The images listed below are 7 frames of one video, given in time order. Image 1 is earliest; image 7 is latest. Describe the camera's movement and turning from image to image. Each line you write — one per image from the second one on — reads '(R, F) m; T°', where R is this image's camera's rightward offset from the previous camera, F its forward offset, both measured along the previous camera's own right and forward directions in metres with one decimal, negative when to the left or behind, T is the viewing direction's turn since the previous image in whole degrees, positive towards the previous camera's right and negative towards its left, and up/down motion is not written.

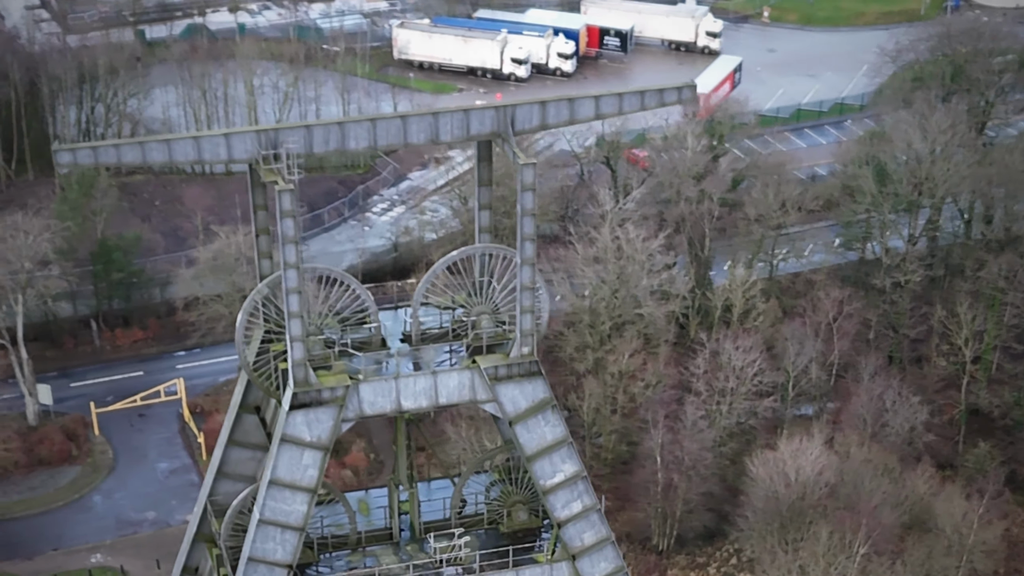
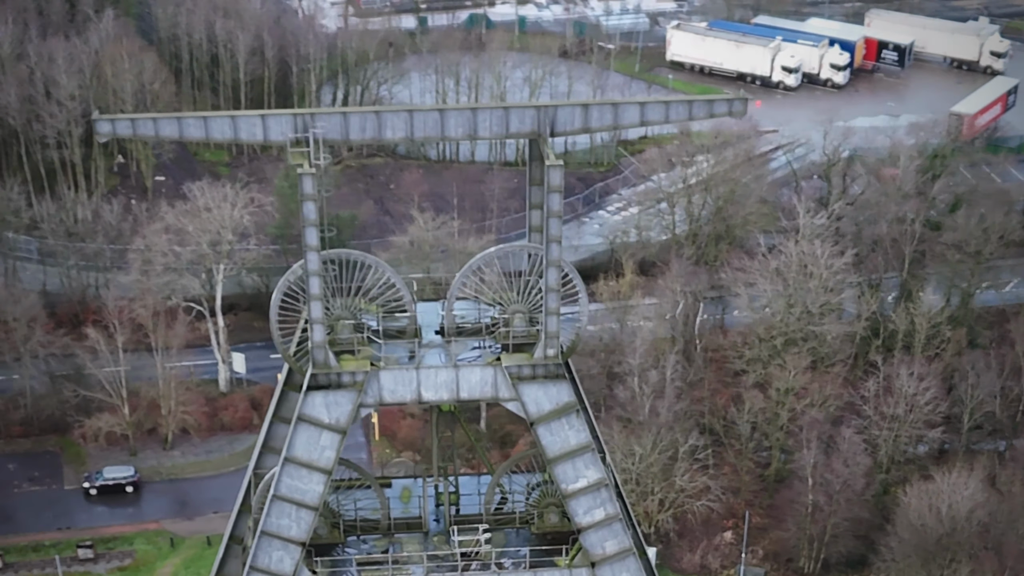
(+4.5, +0.5) m; -10°
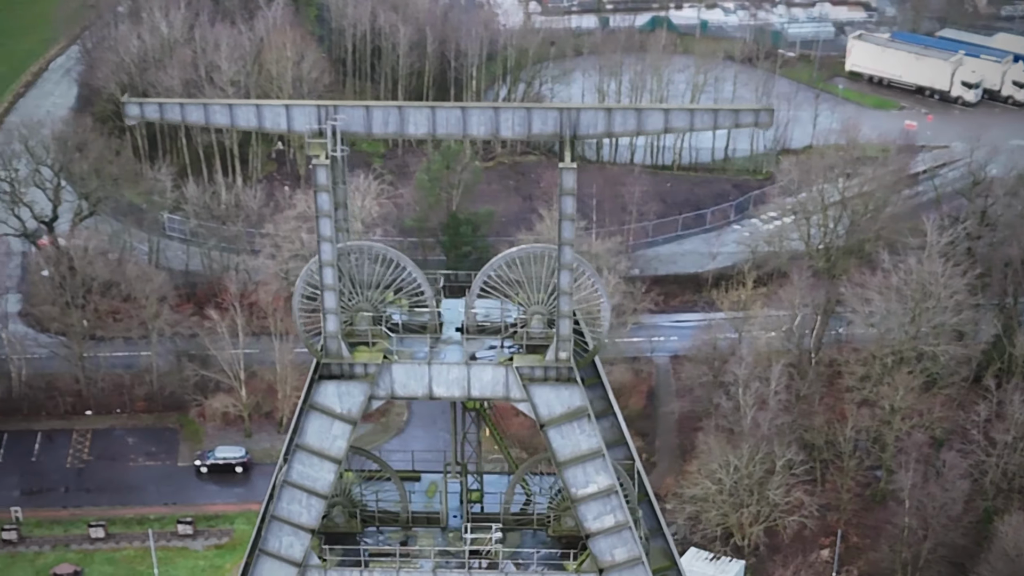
(+3.0, +0.2) m; -6°
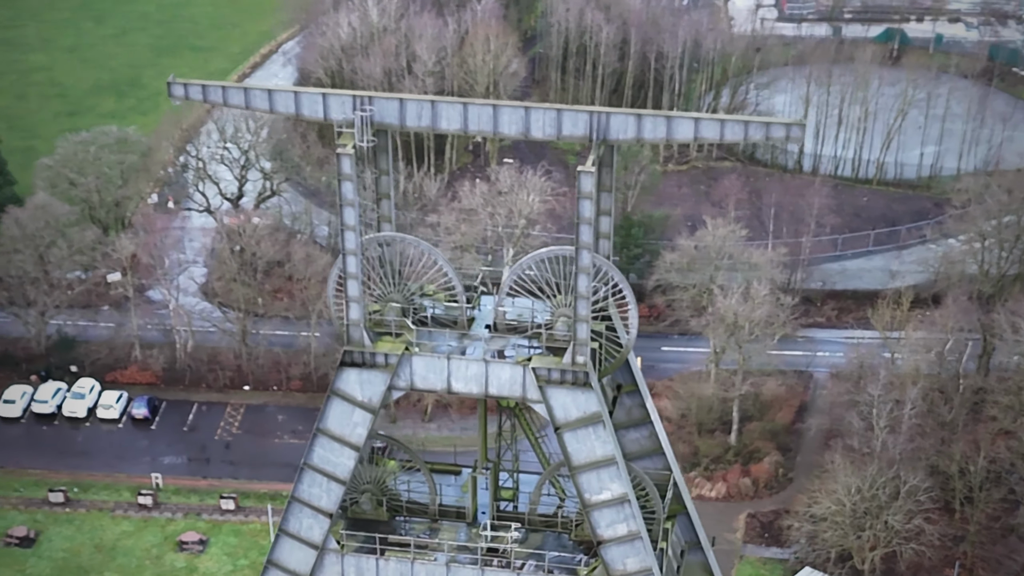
(+3.7, +0.3) m; -8°
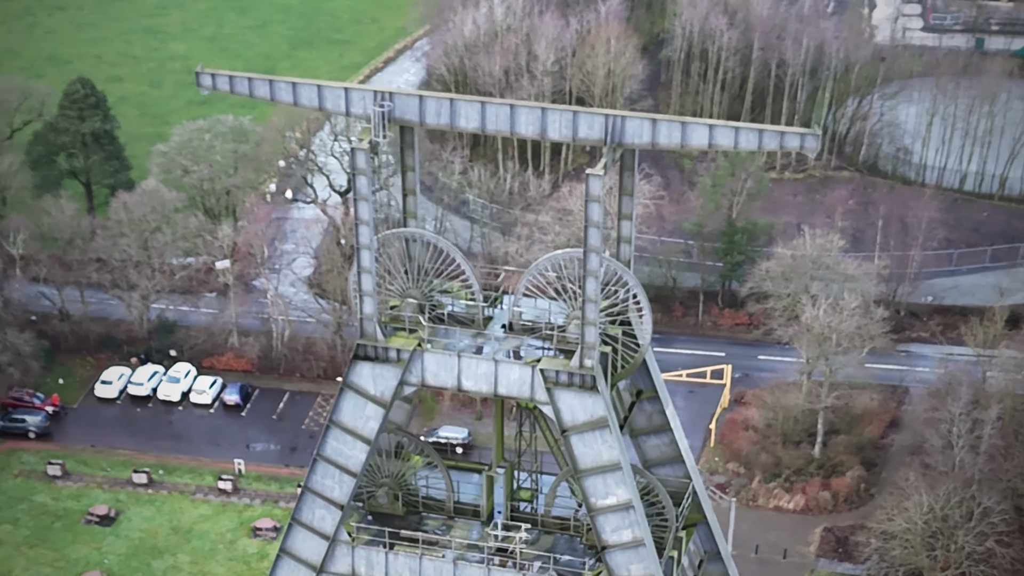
(+2.2, +0.1) m; -5°
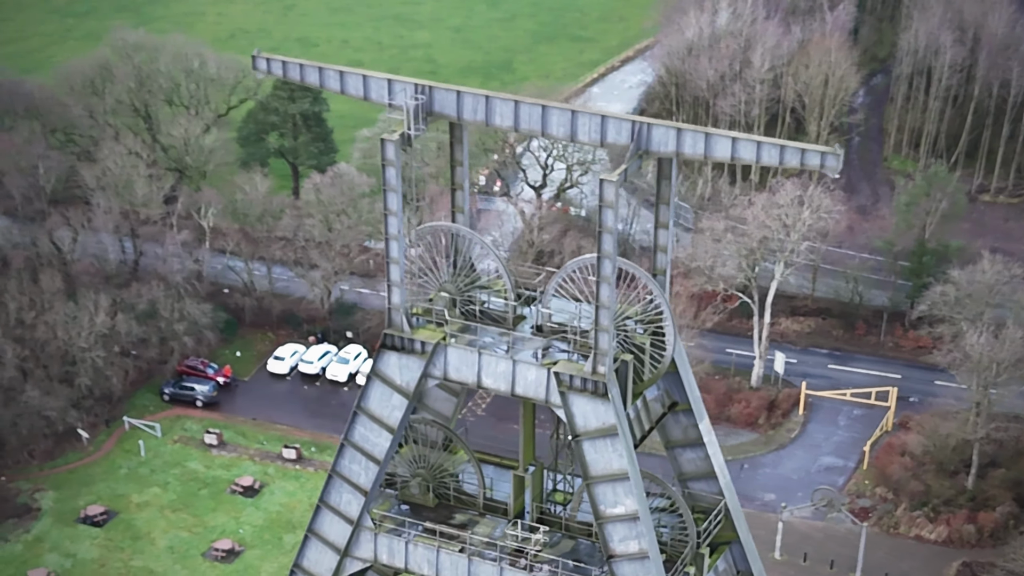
(+4.0, +0.4) m; -9°
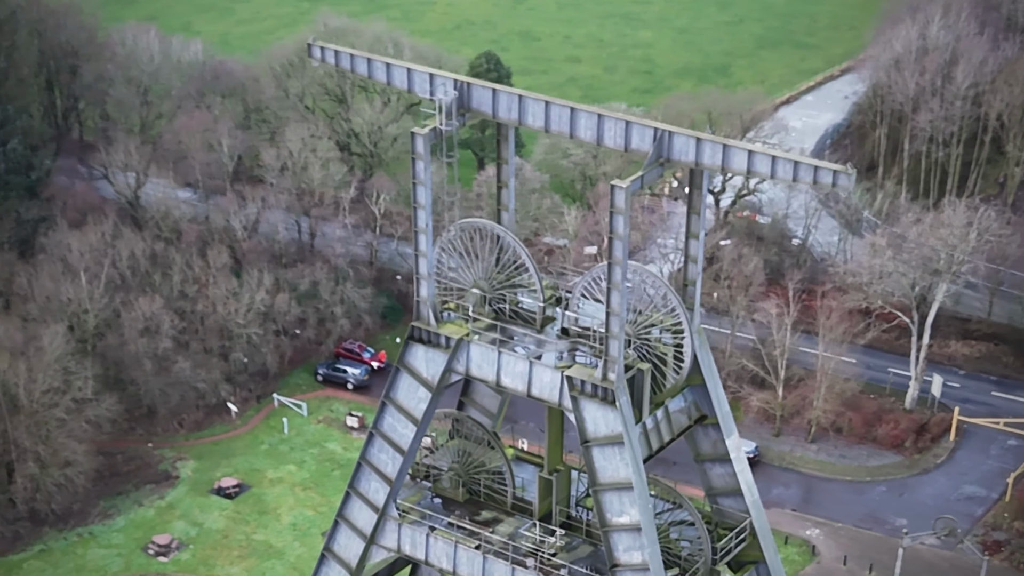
(+3.7, +0.3) m; -8°
